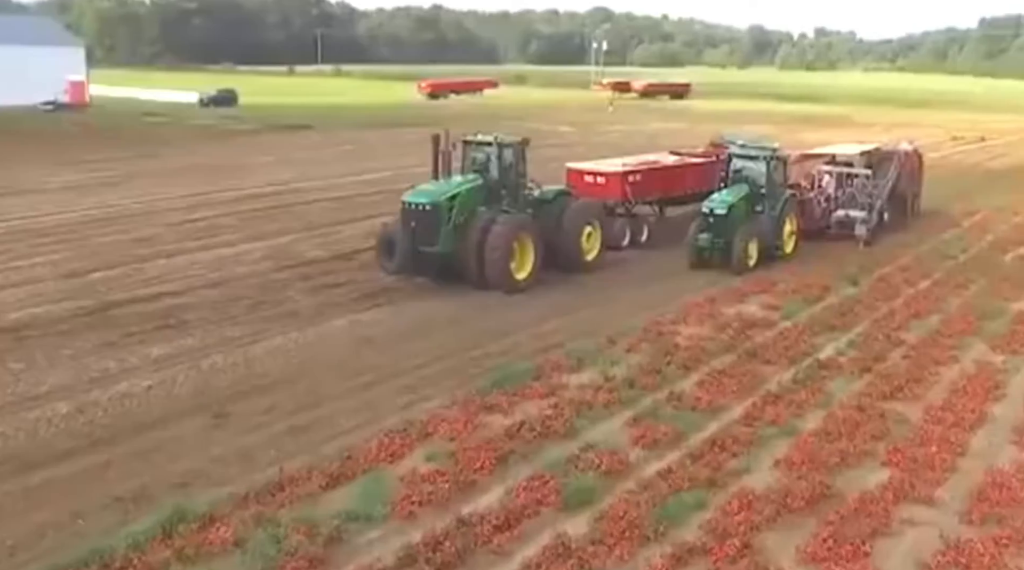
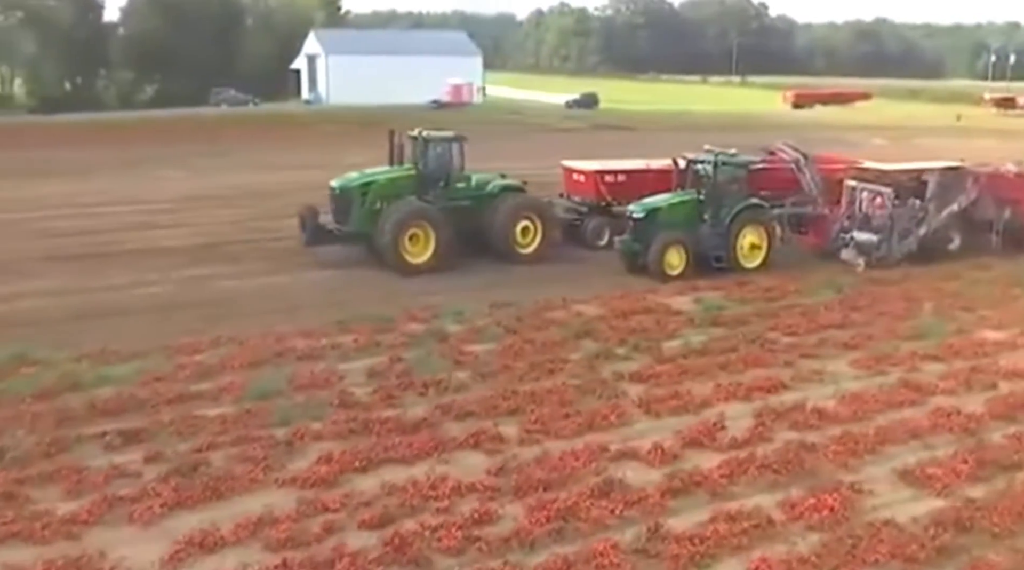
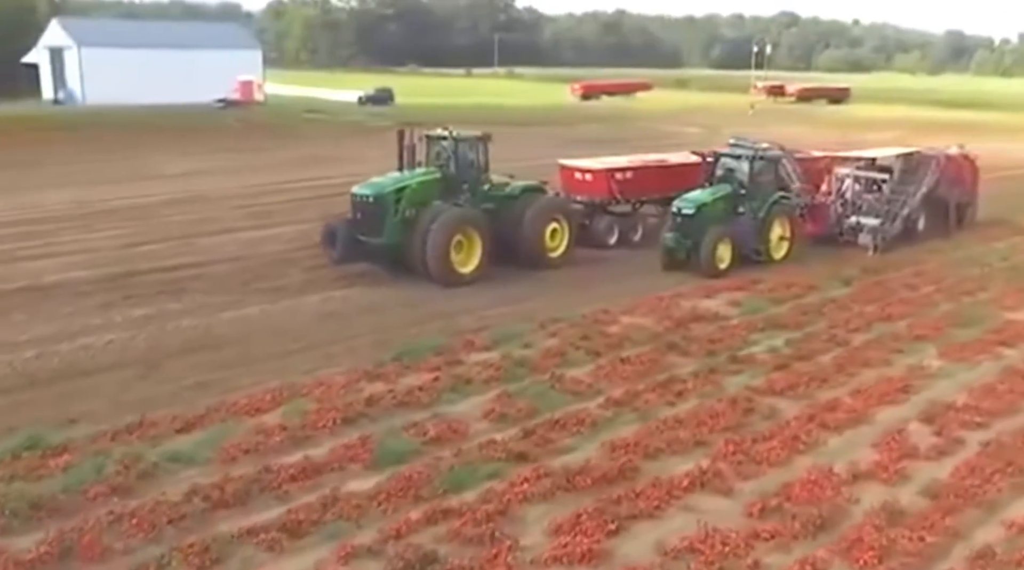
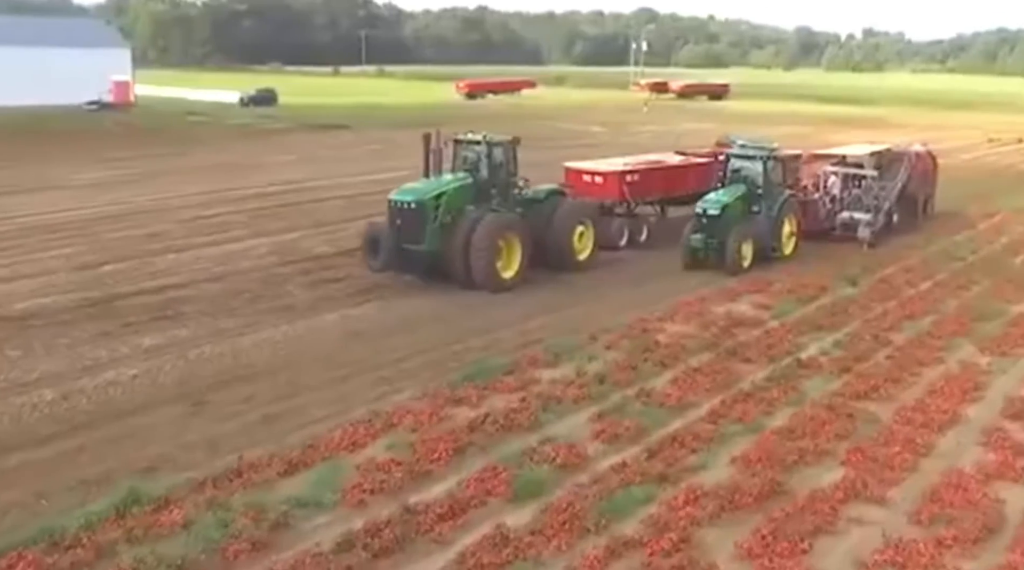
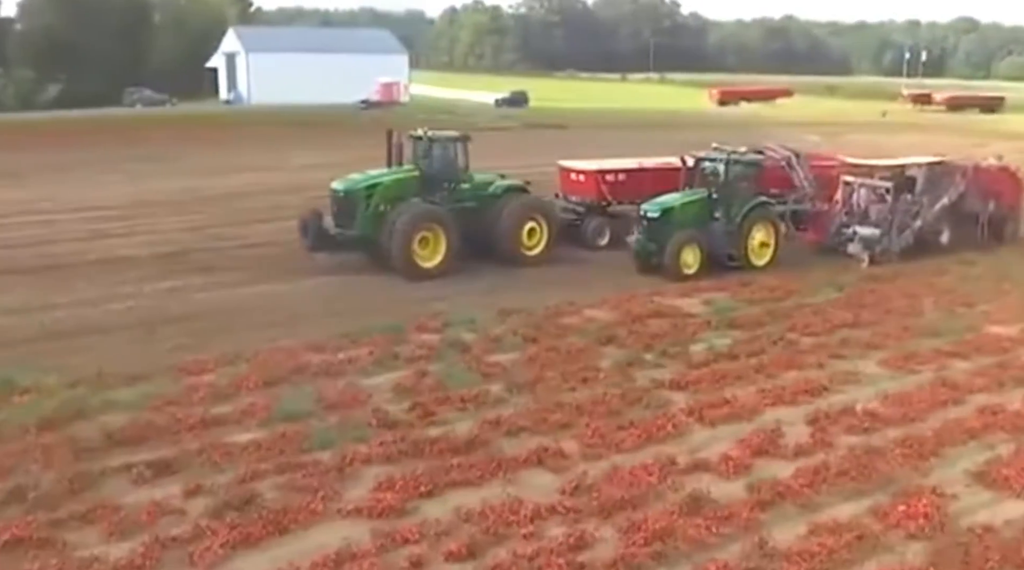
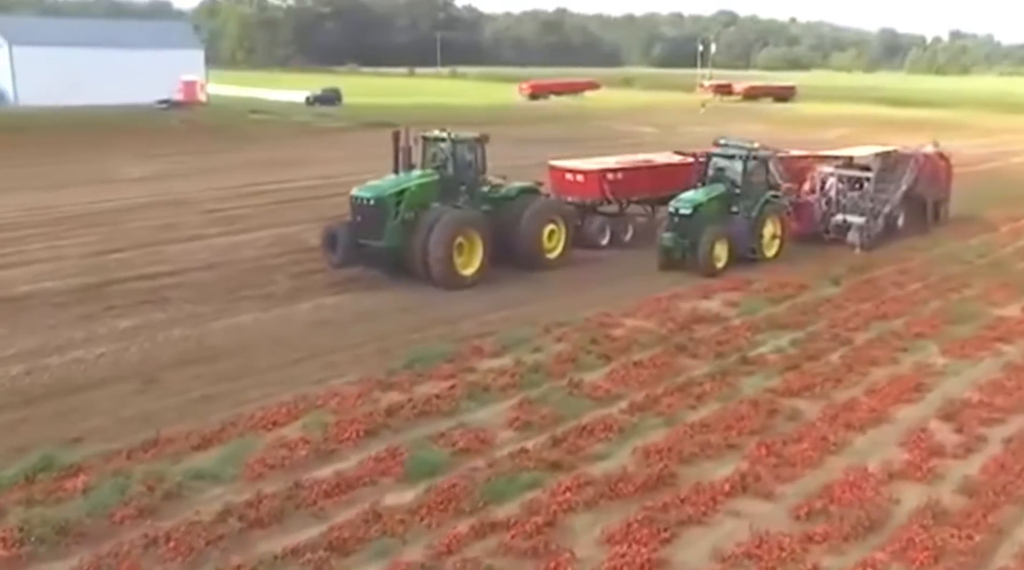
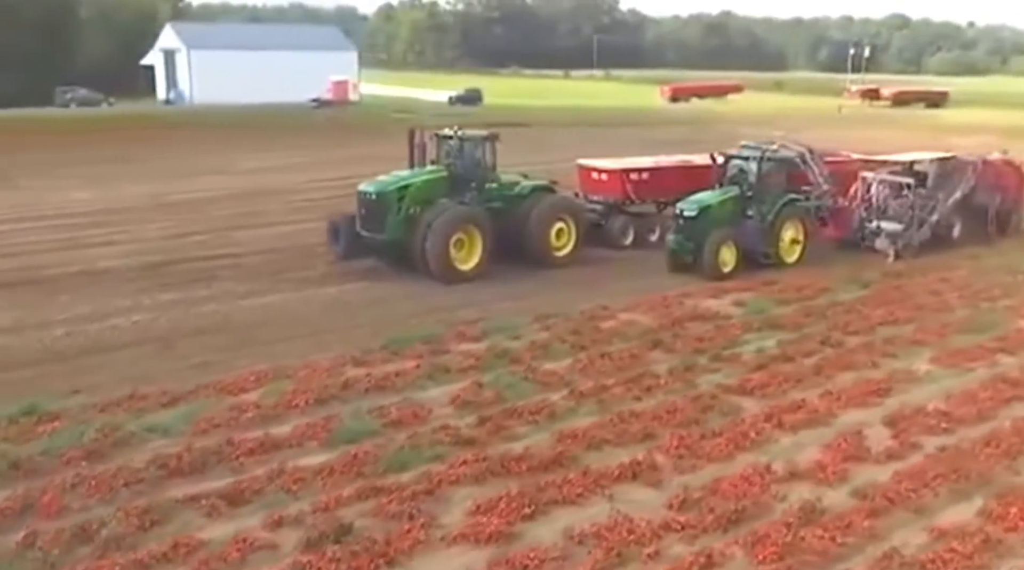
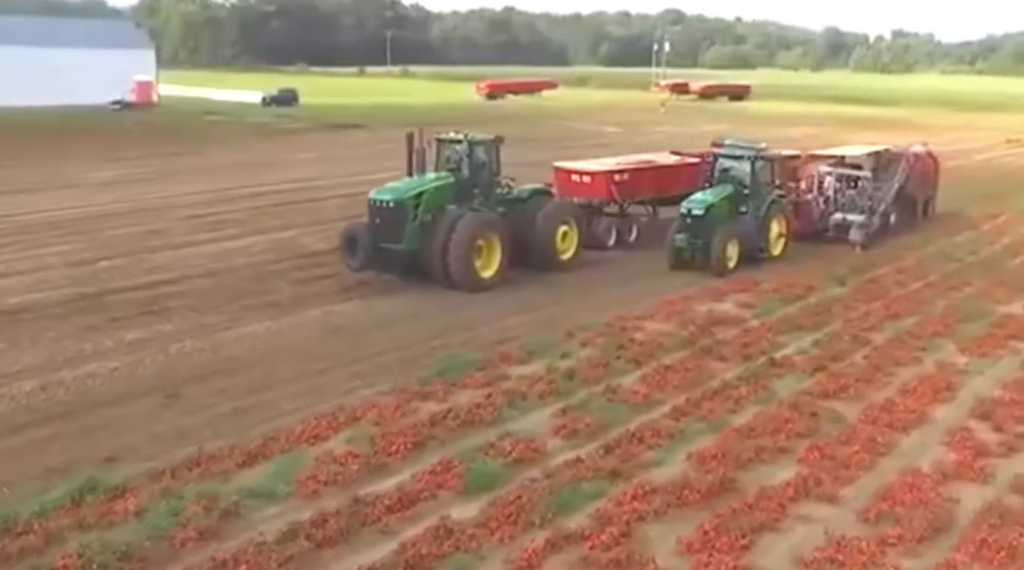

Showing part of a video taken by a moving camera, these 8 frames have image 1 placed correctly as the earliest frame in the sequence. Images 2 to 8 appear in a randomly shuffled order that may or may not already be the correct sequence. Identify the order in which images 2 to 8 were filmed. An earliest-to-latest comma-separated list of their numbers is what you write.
4, 8, 6, 3, 7, 5, 2
